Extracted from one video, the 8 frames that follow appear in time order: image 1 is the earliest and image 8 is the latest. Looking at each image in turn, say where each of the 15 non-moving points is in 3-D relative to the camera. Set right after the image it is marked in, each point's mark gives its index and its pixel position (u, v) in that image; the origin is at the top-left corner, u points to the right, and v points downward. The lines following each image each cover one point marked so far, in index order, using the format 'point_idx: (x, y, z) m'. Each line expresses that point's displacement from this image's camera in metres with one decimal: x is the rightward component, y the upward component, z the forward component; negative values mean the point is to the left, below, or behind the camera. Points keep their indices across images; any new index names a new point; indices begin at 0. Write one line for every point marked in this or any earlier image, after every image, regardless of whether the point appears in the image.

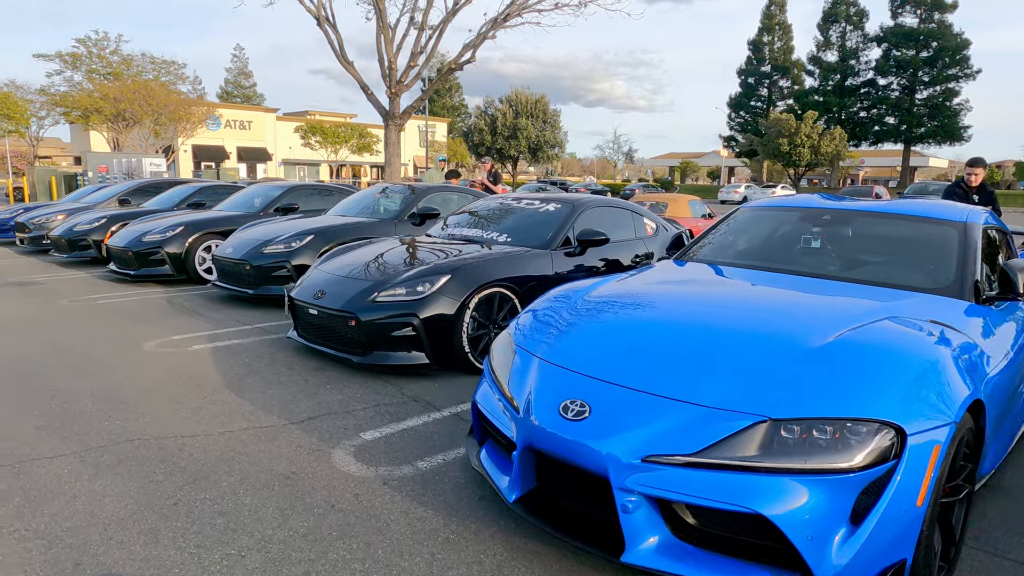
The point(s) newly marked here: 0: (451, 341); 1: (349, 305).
0: (-0.4, -0.3, +4.4) m
1: (-1.1, -0.1, +4.4) m
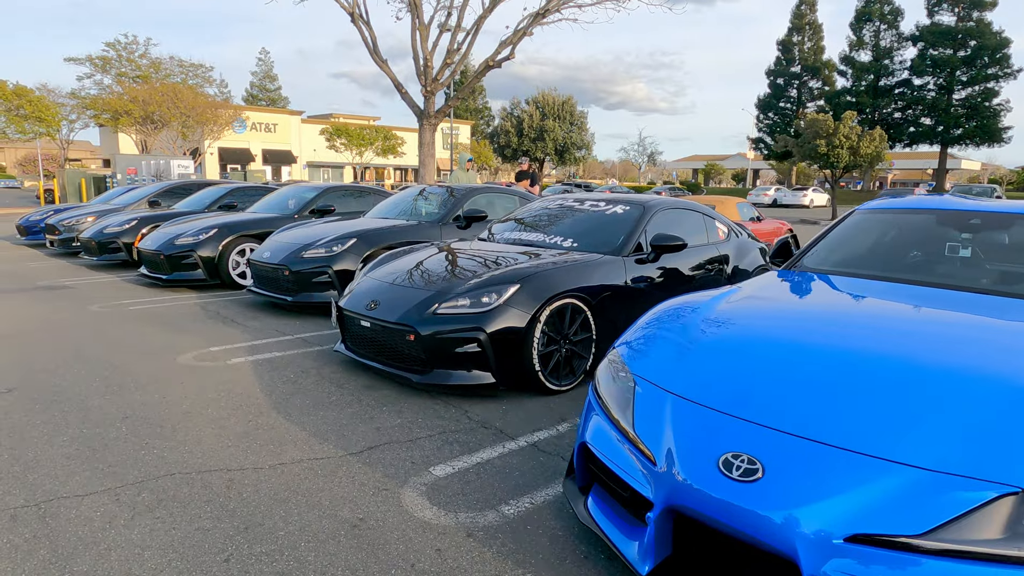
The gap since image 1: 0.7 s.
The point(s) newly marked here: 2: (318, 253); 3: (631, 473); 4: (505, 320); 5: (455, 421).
0: (+0.1, -0.4, +3.9) m
1: (-0.6, -0.2, +3.9) m
2: (-1.8, +0.3, +6.2) m
3: (+0.4, -0.6, +2.1) m
4: (0.0, -0.2, +3.9) m
5: (-0.3, -0.7, +3.6) m
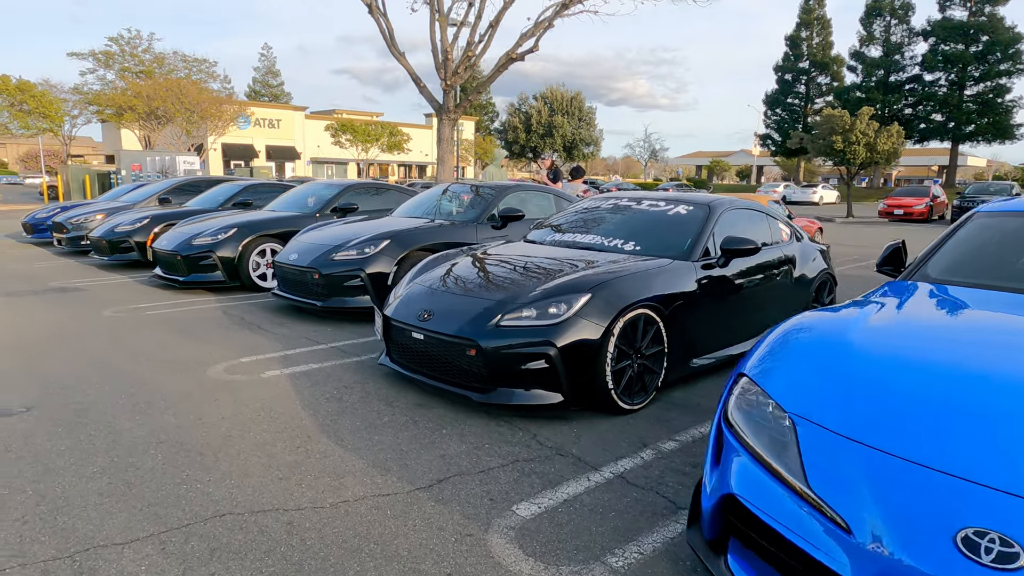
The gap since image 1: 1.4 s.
0: (+0.4, -0.5, +3.5) m
1: (-0.2, -0.2, +3.6) m
2: (-1.4, +0.3, +5.8) m
3: (+0.8, -0.6, +1.7) m
4: (+0.4, -0.2, +3.5) m
5: (+0.1, -0.8, +3.3) m
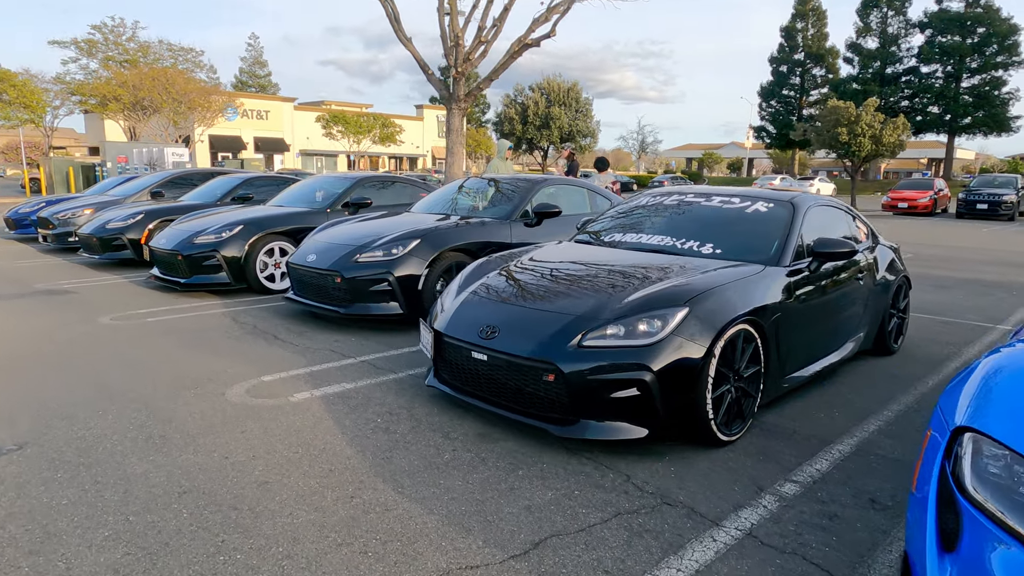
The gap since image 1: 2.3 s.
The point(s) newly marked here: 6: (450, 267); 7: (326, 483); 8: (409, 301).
0: (+0.8, -0.5, +3.0) m
1: (+0.2, -0.3, +3.0) m
2: (-1.1, +0.3, +5.3) m
3: (+1.2, -0.7, +1.2) m
4: (+0.7, -0.3, +3.0) m
5: (+0.5, -0.9, +2.7) m
6: (-0.5, +0.2, +5.5) m
7: (-0.8, -0.8, +2.7) m
8: (-0.8, -0.1, +5.3) m
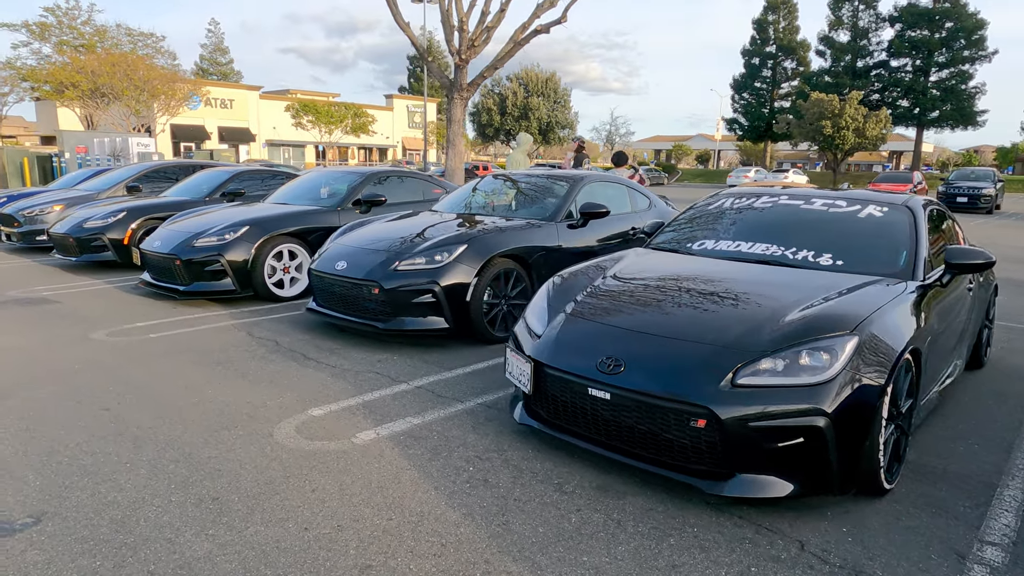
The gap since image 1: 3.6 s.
0: (+1.4, -0.6, +2.5) m
1: (+0.7, -0.4, +2.5) m
2: (-0.7, +0.2, +4.7) m
3: (+1.8, -0.9, +0.7) m
4: (+1.3, -0.4, +2.5) m
5: (+1.0, -1.0, +2.2) m
6: (-0.1, +0.1, +5.0) m
7: (-0.2, -0.9, +2.2) m
8: (-0.4, -0.2, +4.8) m
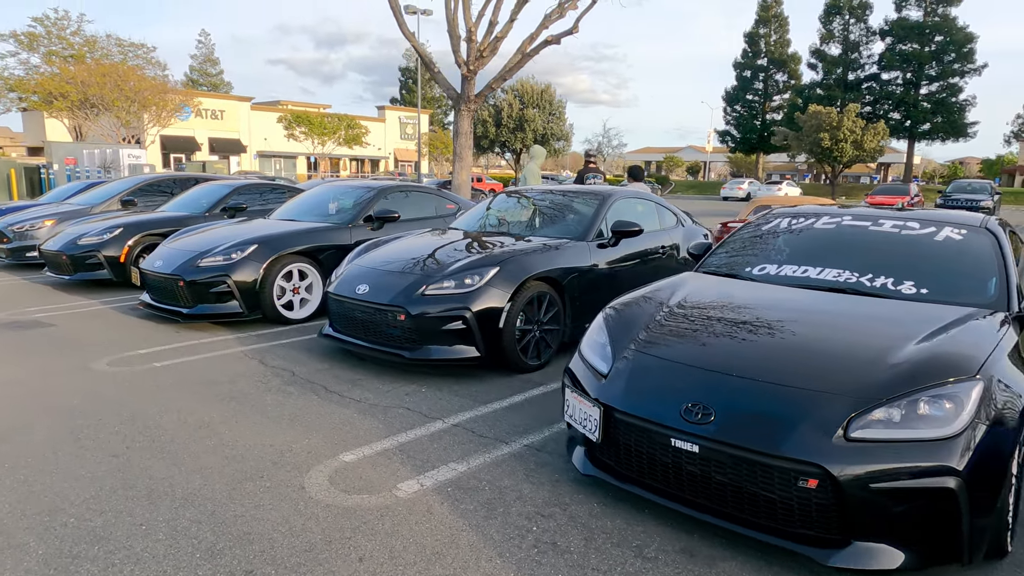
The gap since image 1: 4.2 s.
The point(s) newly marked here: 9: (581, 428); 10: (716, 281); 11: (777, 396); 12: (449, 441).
0: (+1.6, -0.8, +2.2) m
1: (+1.0, -0.5, +2.2) m
2: (-0.4, 0.0, +4.4) m
3: (+2.1, -1.0, +0.4) m
4: (+1.5, -0.5, +2.2) m
5: (+1.3, -1.1, +1.9) m
6: (+0.2, -0.1, +4.6) m
7: (+0.1, -1.1, +1.9) m
8: (-0.2, -0.4, +4.4) m
9: (+0.3, -0.6, +2.8) m
10: (+1.1, 0.0, +3.6) m
11: (+1.0, -0.4, +2.3) m
12: (-0.3, -0.8, +3.4) m
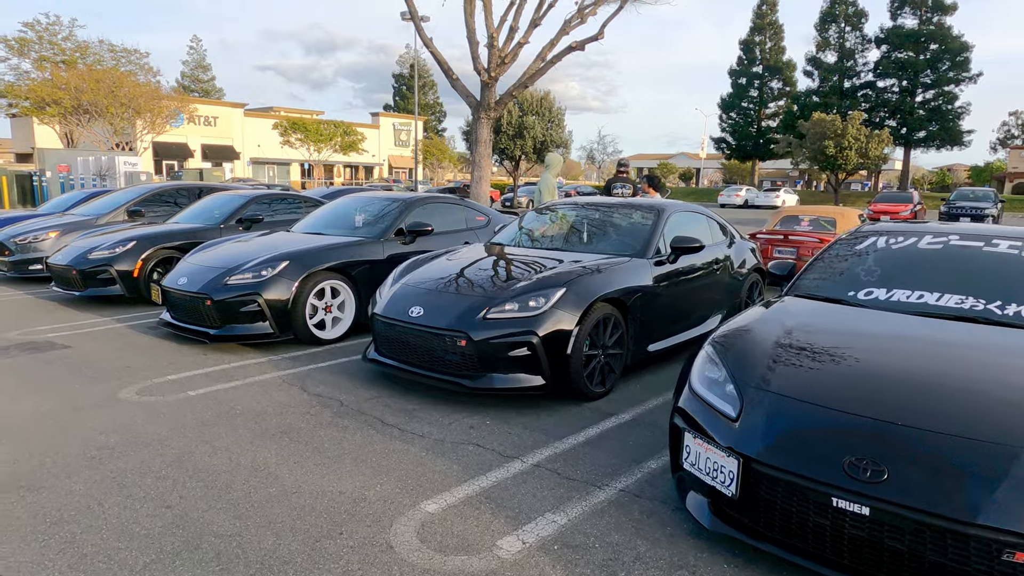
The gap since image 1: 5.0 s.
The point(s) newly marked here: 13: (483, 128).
0: (+2.1, -0.9, +1.9) m
1: (+1.4, -0.7, +1.9) m
2: (0.0, -0.1, +4.1) m
3: (+2.6, -1.1, +0.1) m
4: (+2.0, -0.7, +1.9) m
5: (+1.8, -1.2, +1.6) m
6: (+0.6, -0.2, +4.3) m
7: (+0.5, -1.2, +1.5) m
8: (+0.3, -0.5, +4.1) m
9: (+0.7, -0.7, +2.5) m
10: (+1.6, -0.1, +3.3) m
11: (+1.5, -0.5, +2.0) m
12: (+0.1, -0.9, +3.1) m
13: (-0.5, +2.5, +10.4) m
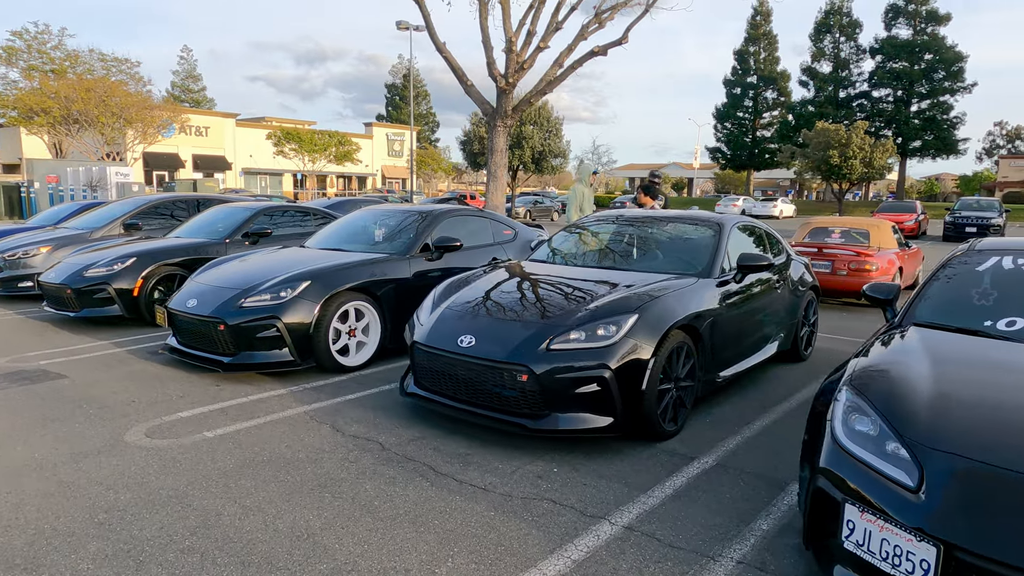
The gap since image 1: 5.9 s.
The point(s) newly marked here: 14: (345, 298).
0: (+2.5, -1.0, +1.5) m
1: (+1.8, -0.8, +1.4) m
2: (+0.4, -0.3, +3.6) m
3: (+3.0, -1.1, -0.3) m
4: (+2.4, -0.8, +1.4) m
5: (+2.2, -1.3, +1.1) m
6: (+0.9, -0.4, +3.8) m
7: (+0.9, -1.3, +1.0) m
8: (+0.6, -0.7, +3.6) m
9: (+1.1, -0.8, +2.0) m
10: (+2.0, -0.2, +2.9) m
11: (+1.9, -0.6, +1.6) m
12: (+0.5, -1.1, +2.6) m
13: (-0.2, +2.3, +10.0) m
14: (-1.3, -0.1, +5.3) m
